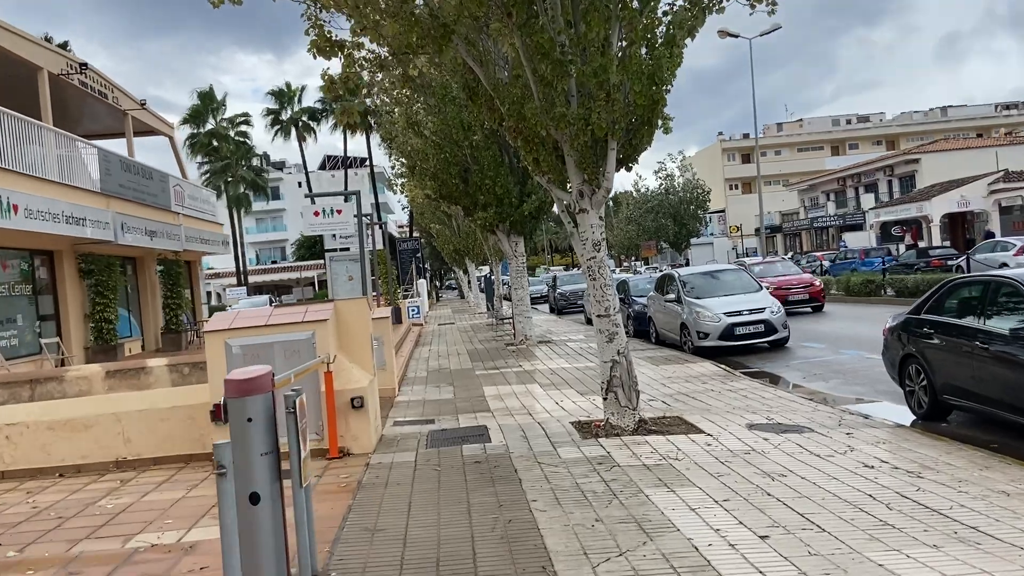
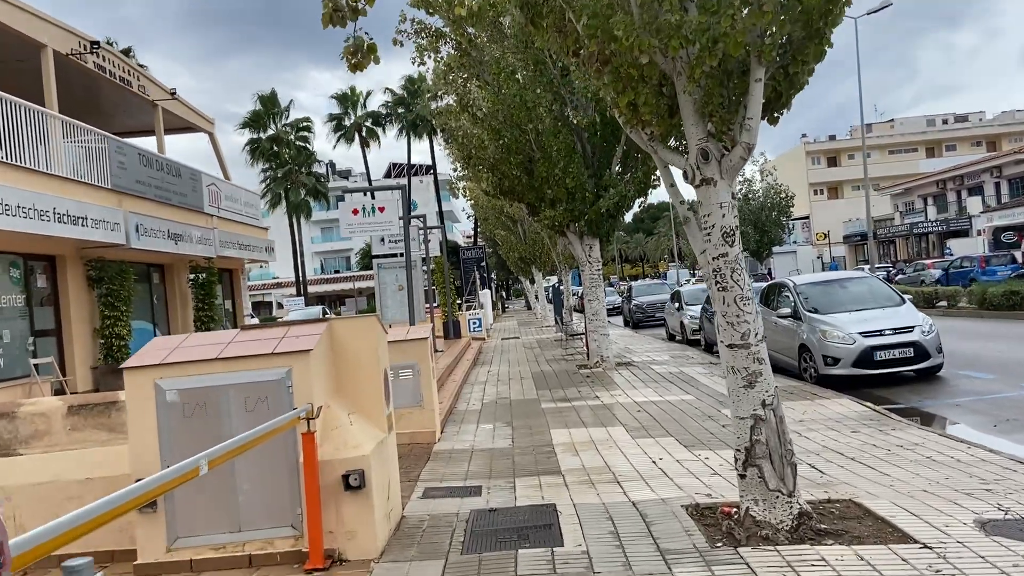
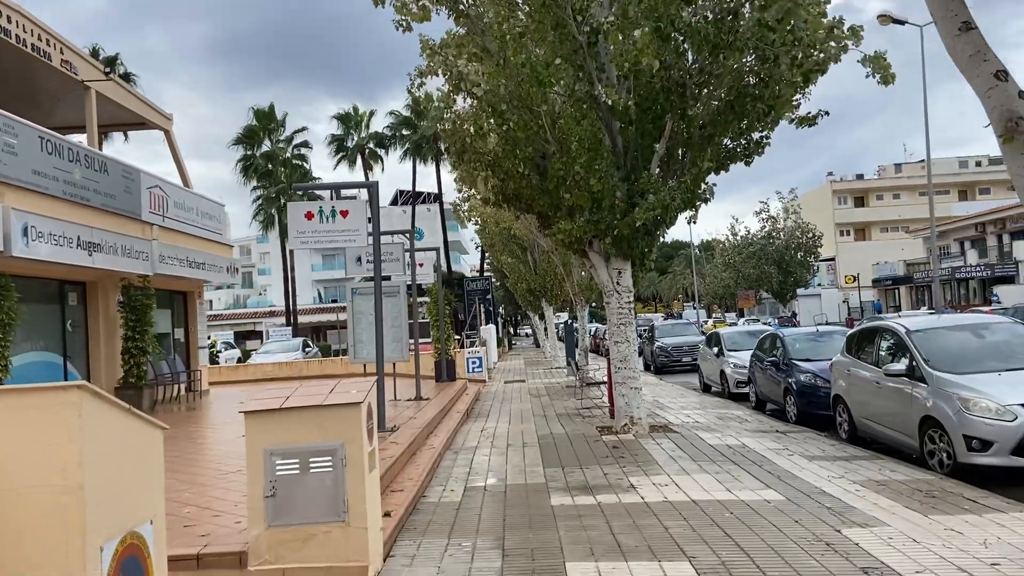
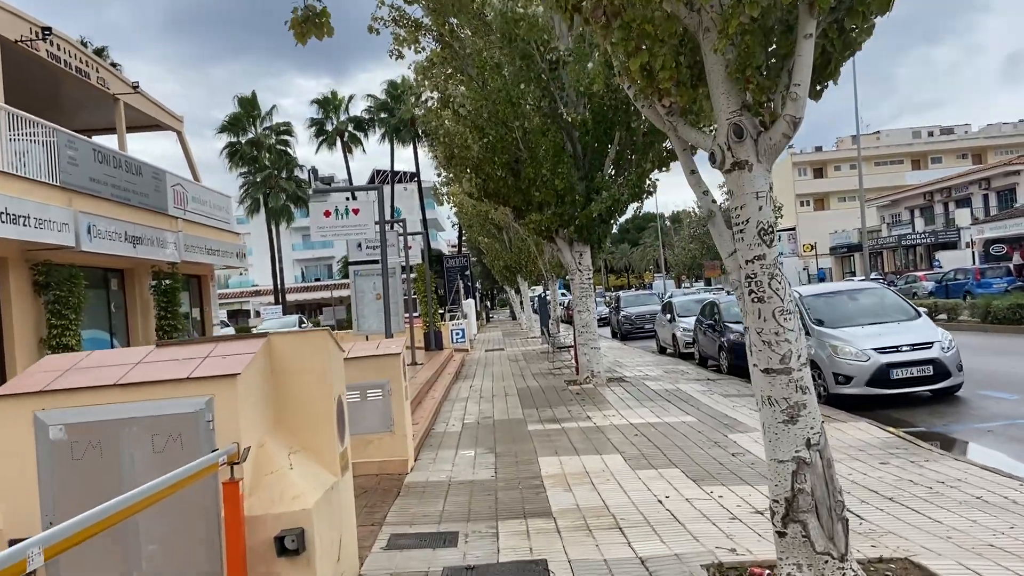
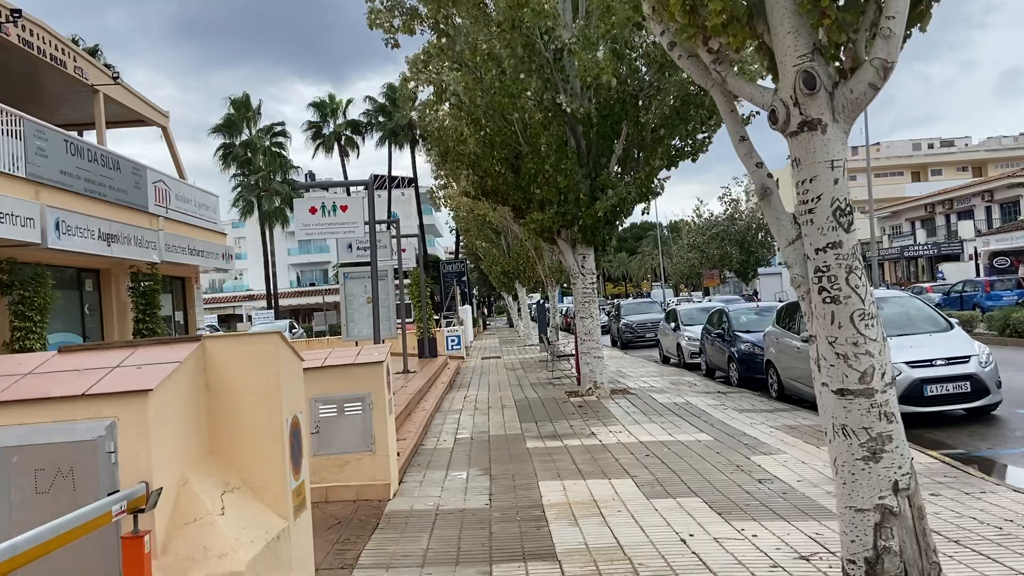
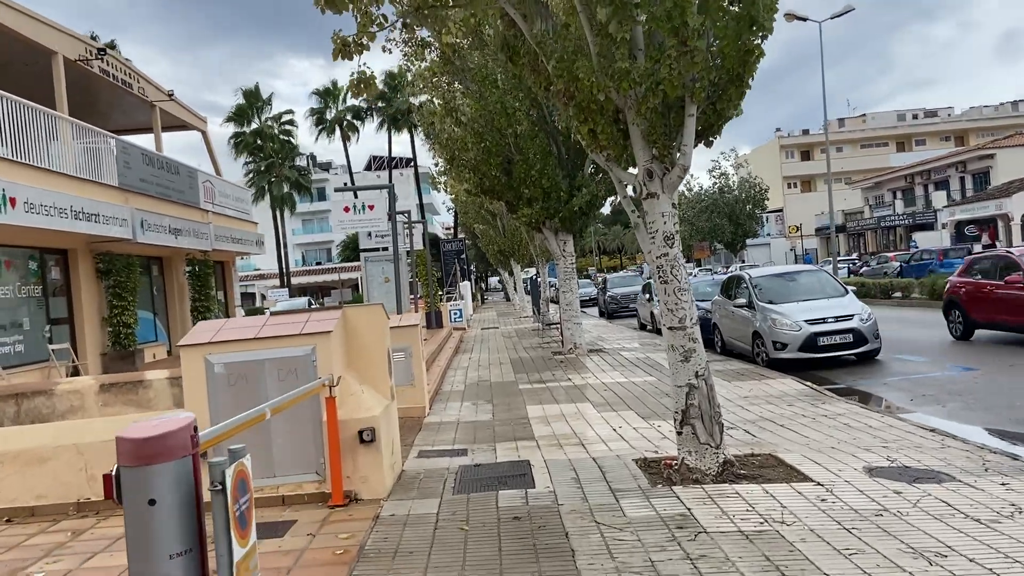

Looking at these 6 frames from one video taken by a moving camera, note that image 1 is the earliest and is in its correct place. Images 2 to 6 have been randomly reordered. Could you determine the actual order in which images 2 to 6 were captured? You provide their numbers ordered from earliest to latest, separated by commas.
6, 2, 4, 5, 3
